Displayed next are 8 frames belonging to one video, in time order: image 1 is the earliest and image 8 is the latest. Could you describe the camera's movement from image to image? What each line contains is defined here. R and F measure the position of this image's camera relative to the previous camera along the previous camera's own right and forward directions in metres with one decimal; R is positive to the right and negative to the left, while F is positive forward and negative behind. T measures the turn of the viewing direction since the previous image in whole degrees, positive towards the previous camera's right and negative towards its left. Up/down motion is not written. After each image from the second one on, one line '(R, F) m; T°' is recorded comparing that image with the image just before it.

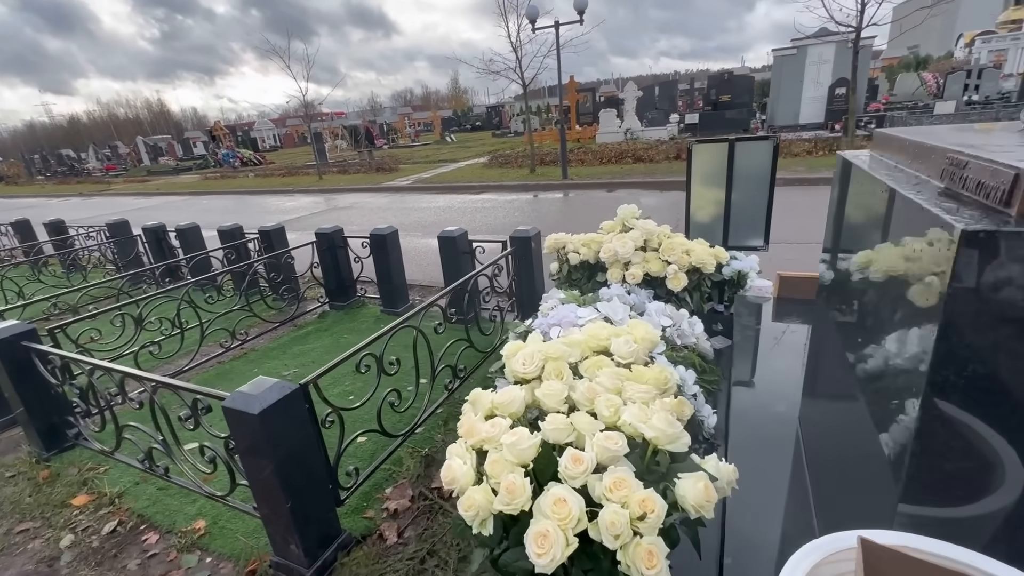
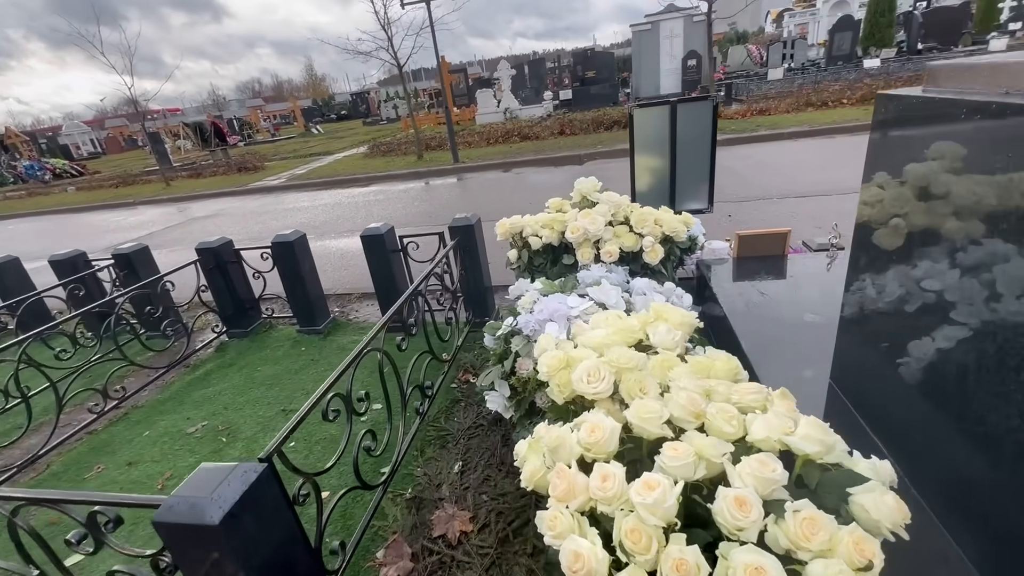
(-0.4, +0.4) m; +13°
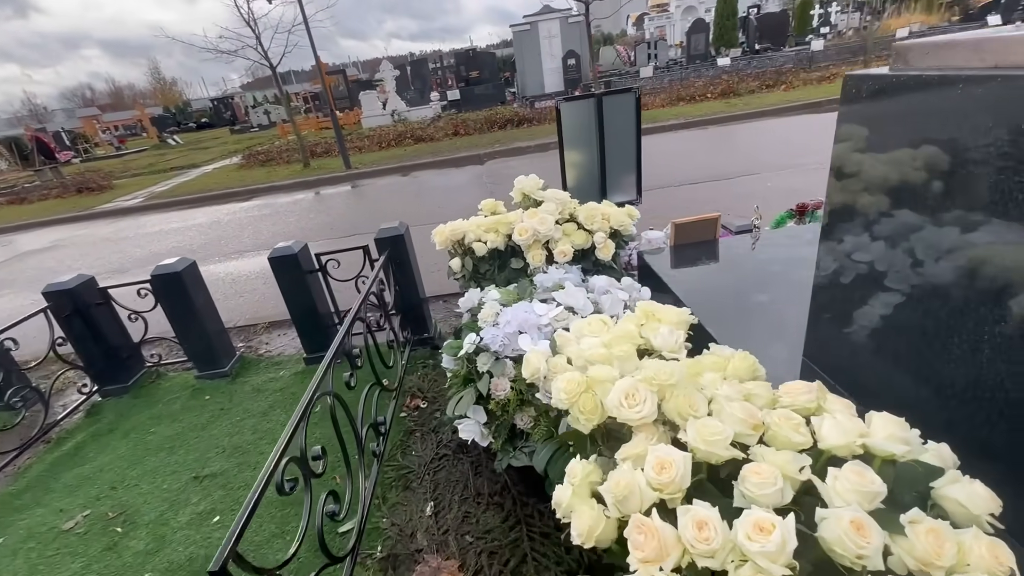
(-0.2, +0.2) m; +12°
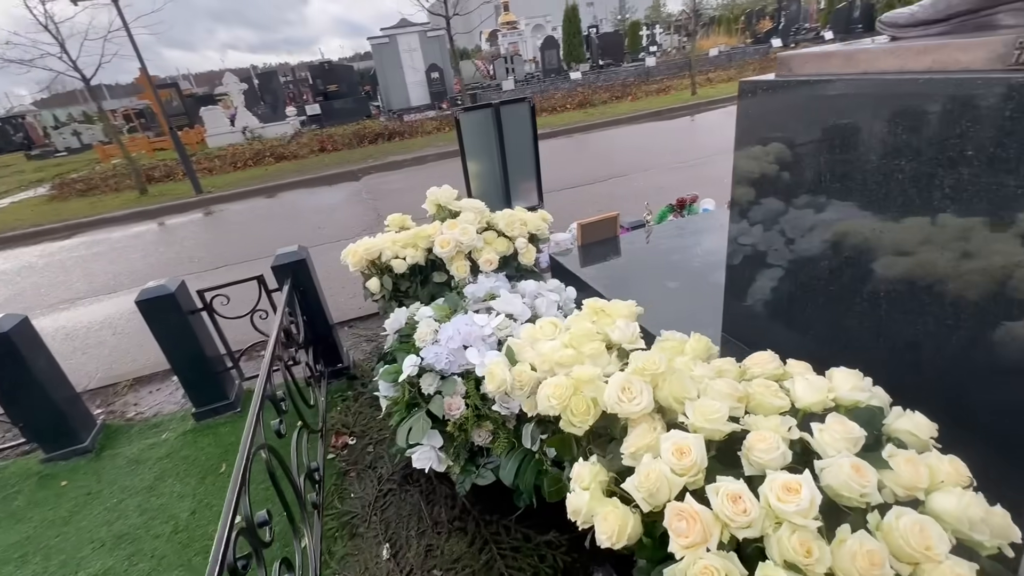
(-0.2, +0.1) m; +14°
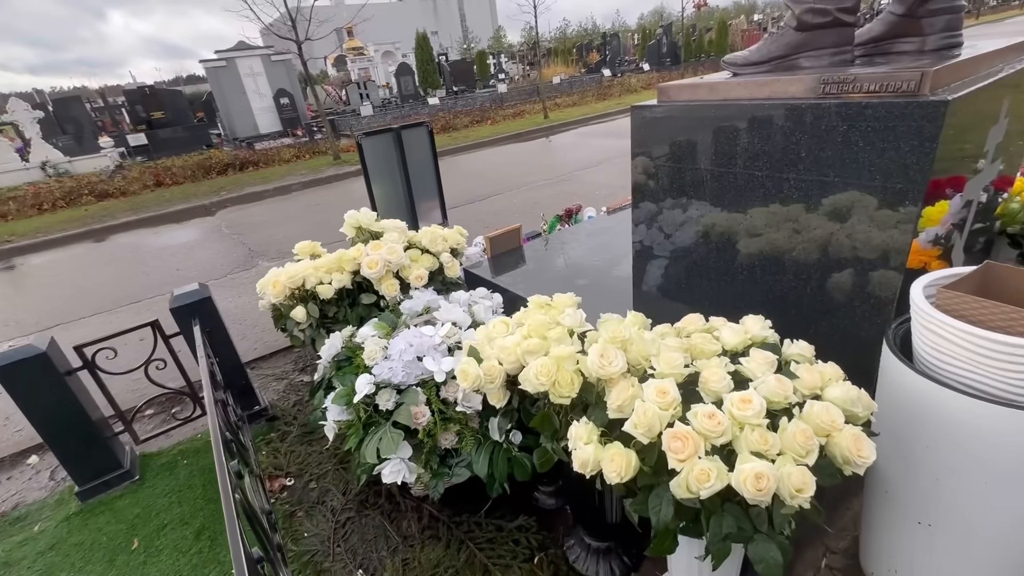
(-0.3, -0.1) m; +15°
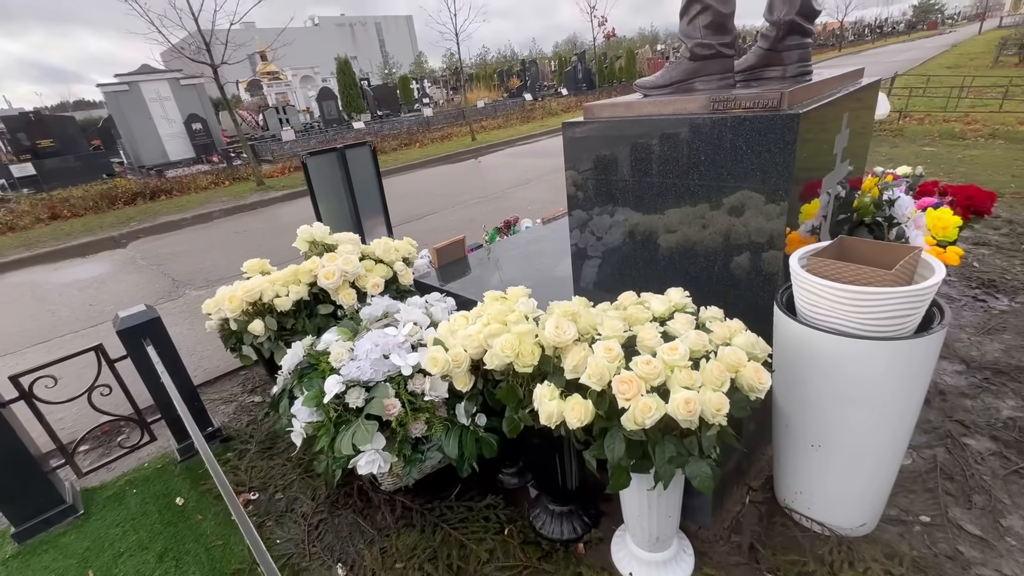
(-0.1, -0.2) m; +8°
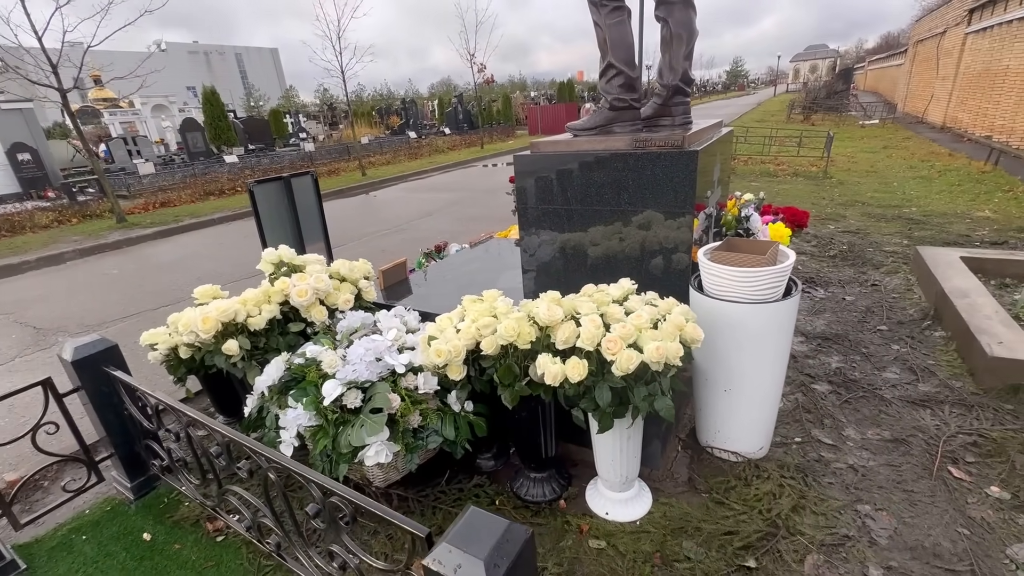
(-0.4, -0.3) m; +14°
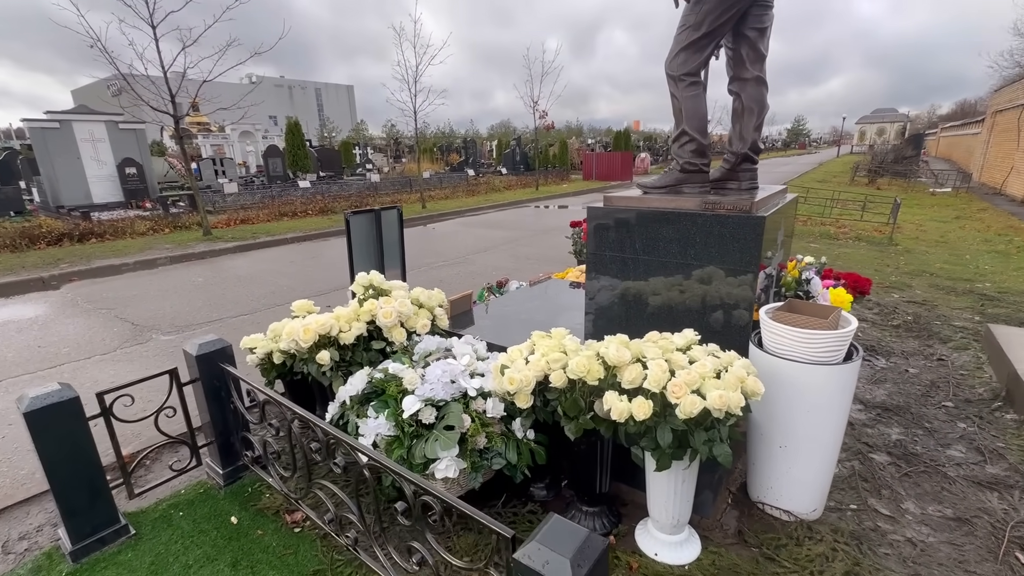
(-0.2, -0.2) m; -5°
